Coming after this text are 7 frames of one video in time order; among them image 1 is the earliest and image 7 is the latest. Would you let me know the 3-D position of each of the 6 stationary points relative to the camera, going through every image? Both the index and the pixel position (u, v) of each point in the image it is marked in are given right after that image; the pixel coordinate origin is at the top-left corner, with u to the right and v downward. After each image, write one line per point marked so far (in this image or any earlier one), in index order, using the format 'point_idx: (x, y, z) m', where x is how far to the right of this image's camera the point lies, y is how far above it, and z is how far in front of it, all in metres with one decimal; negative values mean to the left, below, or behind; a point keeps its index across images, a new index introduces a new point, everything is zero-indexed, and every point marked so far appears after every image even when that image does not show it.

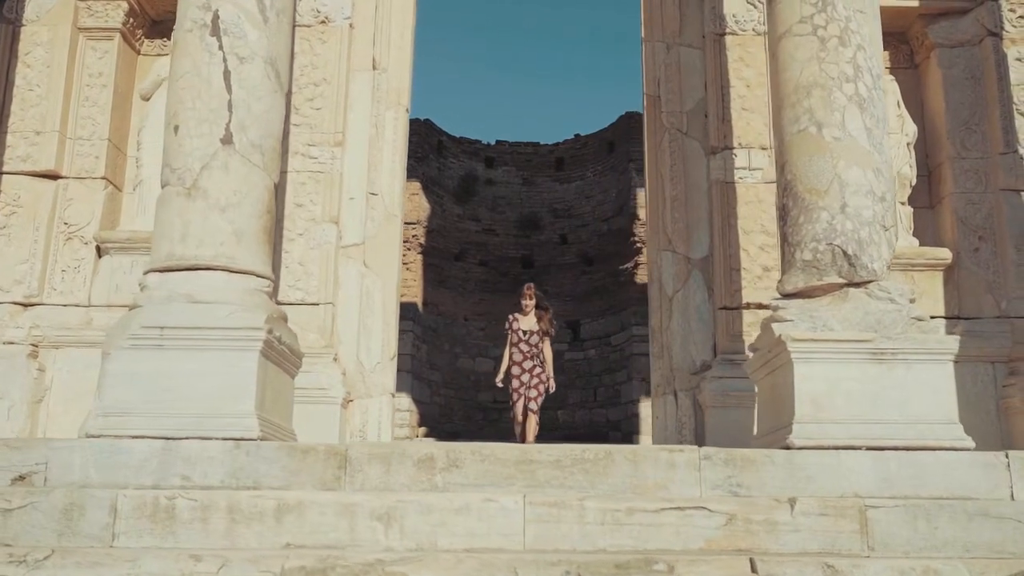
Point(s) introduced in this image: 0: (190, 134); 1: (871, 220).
0: (-1.7, +0.8, +5.5) m
1: (+1.9, +0.4, +5.3) m
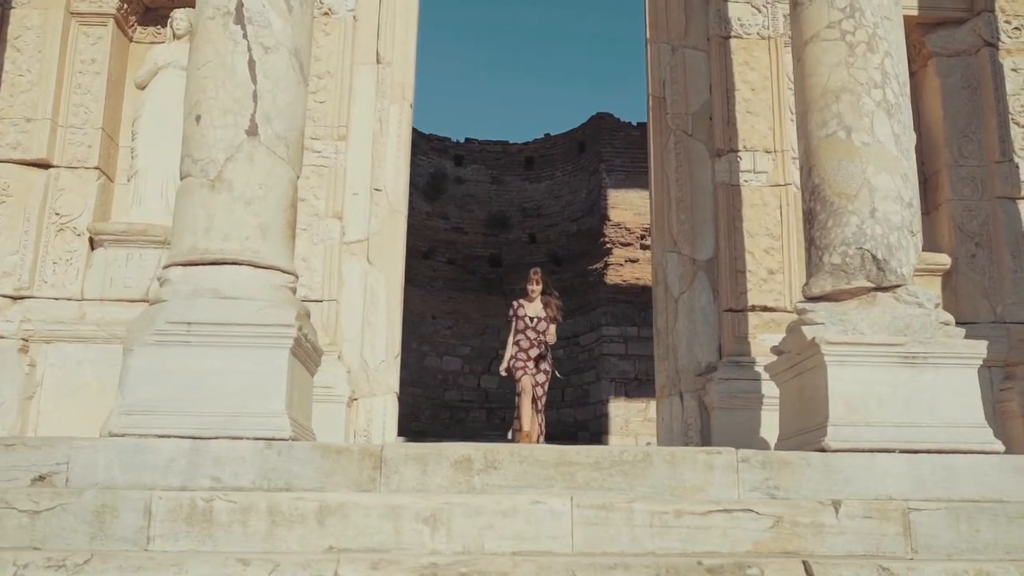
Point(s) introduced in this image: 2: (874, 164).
0: (-1.6, +0.9, +5.3) m
1: (+2.0, +0.3, +5.4) m
2: (+1.9, +0.7, +5.4) m
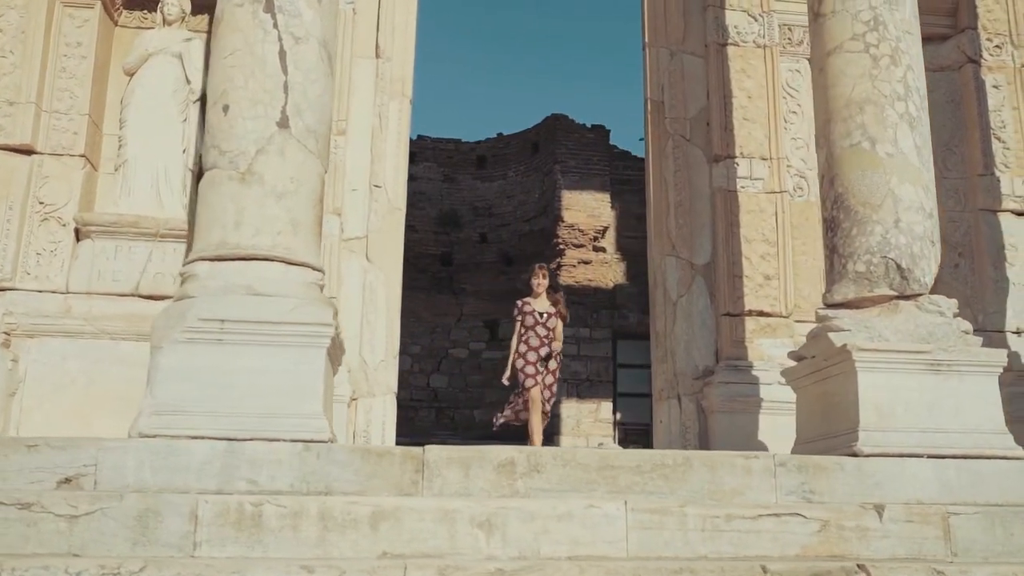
0: (-1.4, +0.9, +5.2) m
1: (+2.2, +0.3, +5.5) m
2: (+2.1, +0.6, +5.5) m
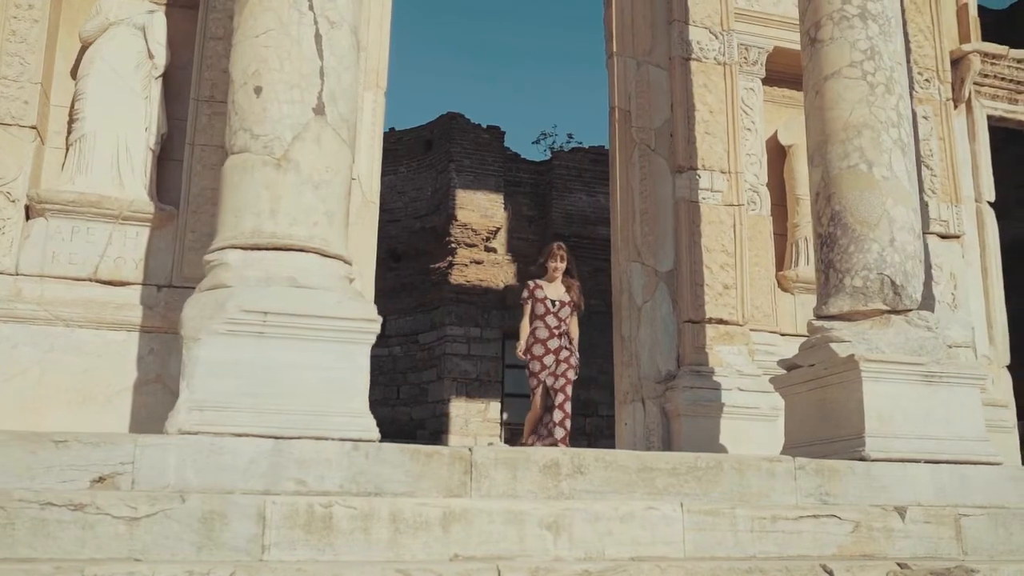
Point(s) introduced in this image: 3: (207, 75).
0: (-1.1, +0.9, +5.0) m
1: (+2.3, +0.2, +5.9) m
2: (+2.2, +0.5, +5.9) m
3: (-2.2, +1.5, +7.2) m
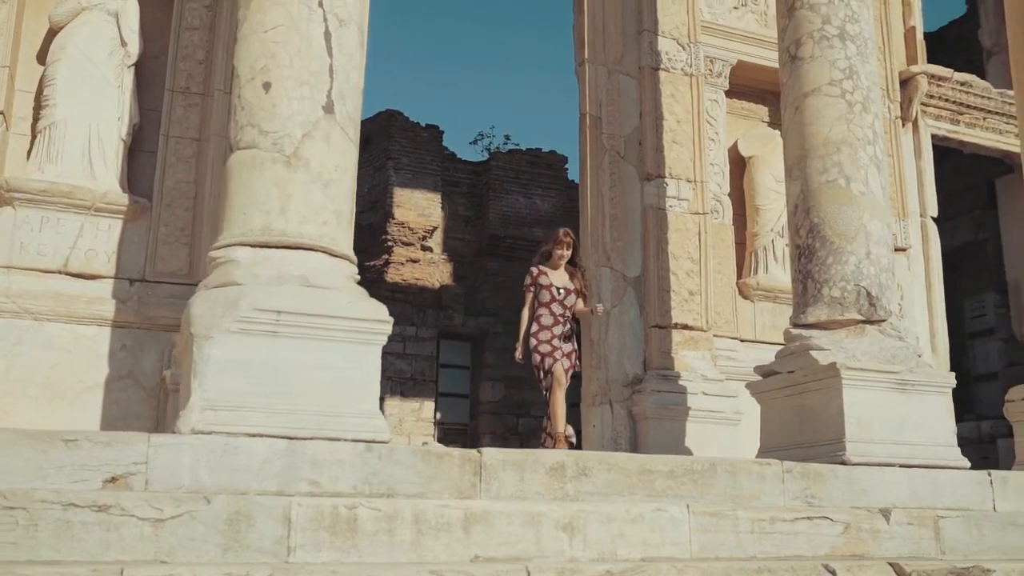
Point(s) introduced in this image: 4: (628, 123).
0: (-1.1, +0.9, +4.9) m
1: (+2.3, +0.1, +6.1) m
2: (+2.1, +0.5, +6.2) m
3: (-2.3, +1.5, +7.1) m
4: (+0.9, +1.3, +8.3) m
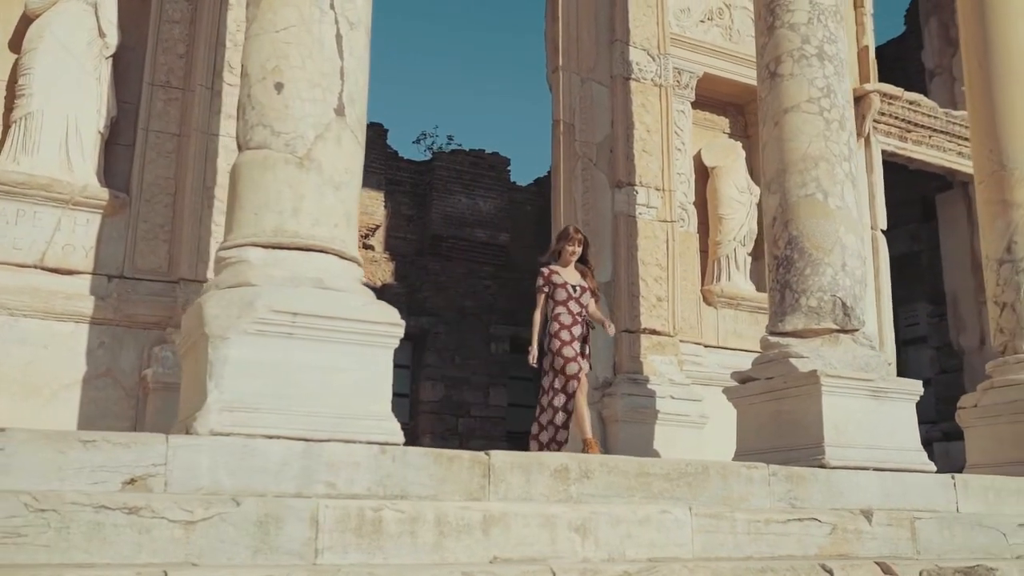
0: (-1.0, +0.9, +4.9) m
1: (+2.2, +0.1, +6.4) m
2: (+2.1, +0.4, +6.4) m
3: (-2.4, +1.6, +7.0) m
4: (+0.7, +1.3, +8.4) m
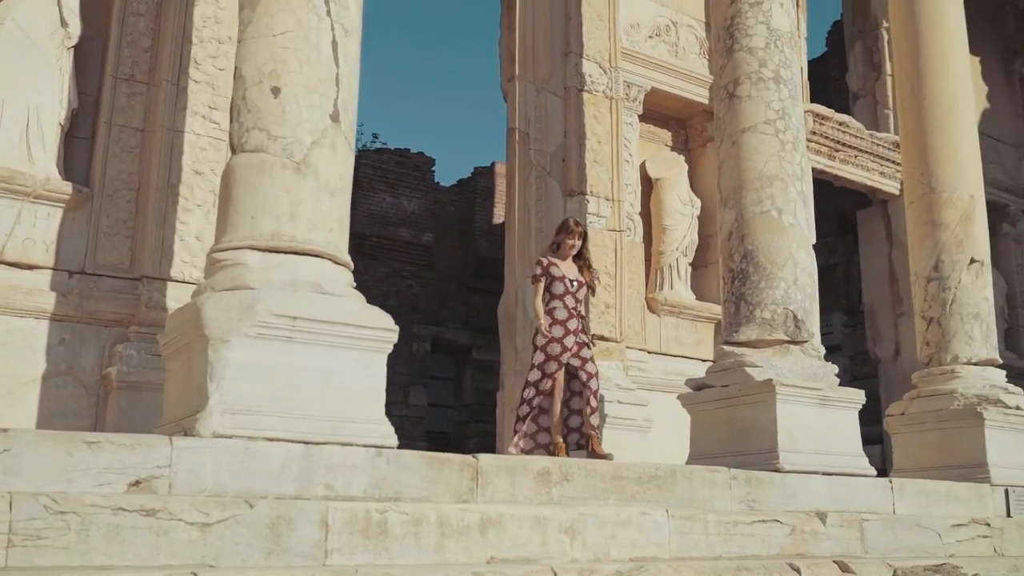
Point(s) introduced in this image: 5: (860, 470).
0: (-1.0, +0.9, +4.9) m
1: (+2.0, 0.0, +6.8) m
2: (+1.9, +0.3, +6.8) m
3: (-2.6, +1.6, +6.8) m
4: (+0.3, +1.3, +8.6) m
5: (+2.2, -1.2, +6.5) m
